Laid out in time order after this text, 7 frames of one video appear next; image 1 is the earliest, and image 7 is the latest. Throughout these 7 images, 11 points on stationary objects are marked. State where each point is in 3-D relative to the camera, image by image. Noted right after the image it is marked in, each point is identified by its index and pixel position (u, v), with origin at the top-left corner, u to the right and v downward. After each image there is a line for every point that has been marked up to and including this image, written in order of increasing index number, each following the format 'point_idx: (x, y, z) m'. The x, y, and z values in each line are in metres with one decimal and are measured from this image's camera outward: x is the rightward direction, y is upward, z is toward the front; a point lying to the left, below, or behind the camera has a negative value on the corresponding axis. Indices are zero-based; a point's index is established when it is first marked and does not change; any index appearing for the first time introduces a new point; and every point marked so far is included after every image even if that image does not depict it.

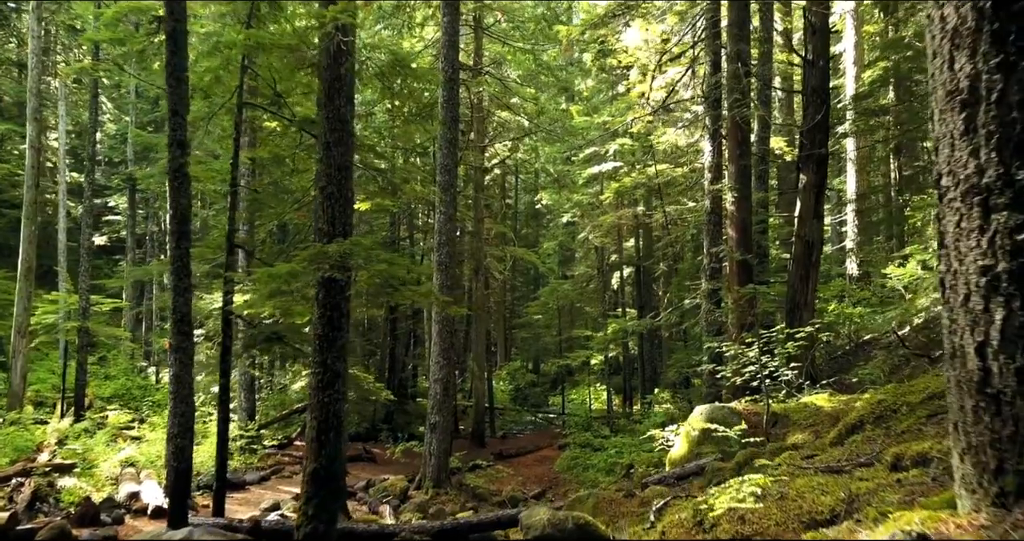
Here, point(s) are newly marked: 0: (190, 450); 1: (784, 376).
0: (-3.3, -1.8, +7.4) m
1: (+3.2, -1.2, +8.5) m
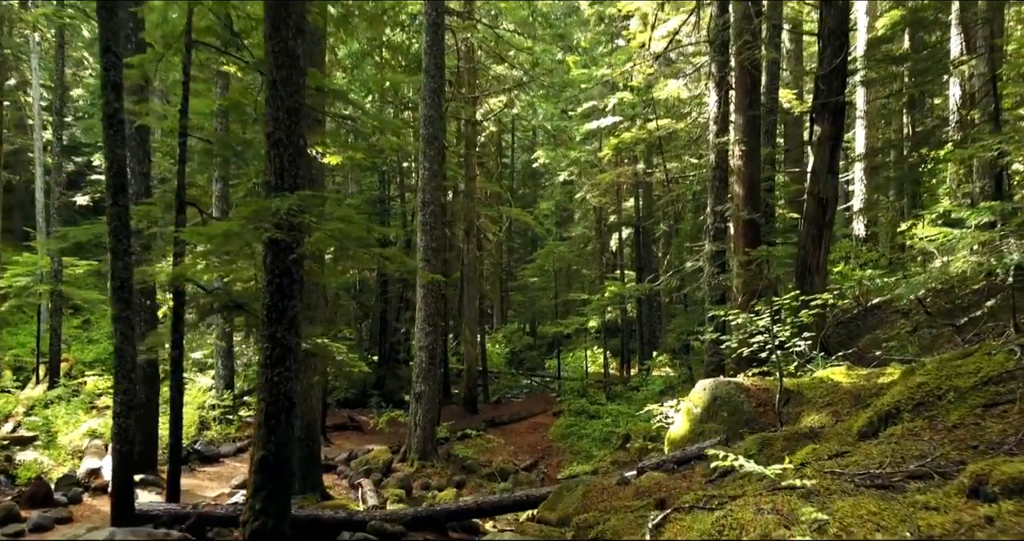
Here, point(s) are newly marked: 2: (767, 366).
0: (-3.5, -1.5, +6.7) m
1: (+3.0, -0.8, +7.7) m
2: (+2.7, -1.0, +7.7) m
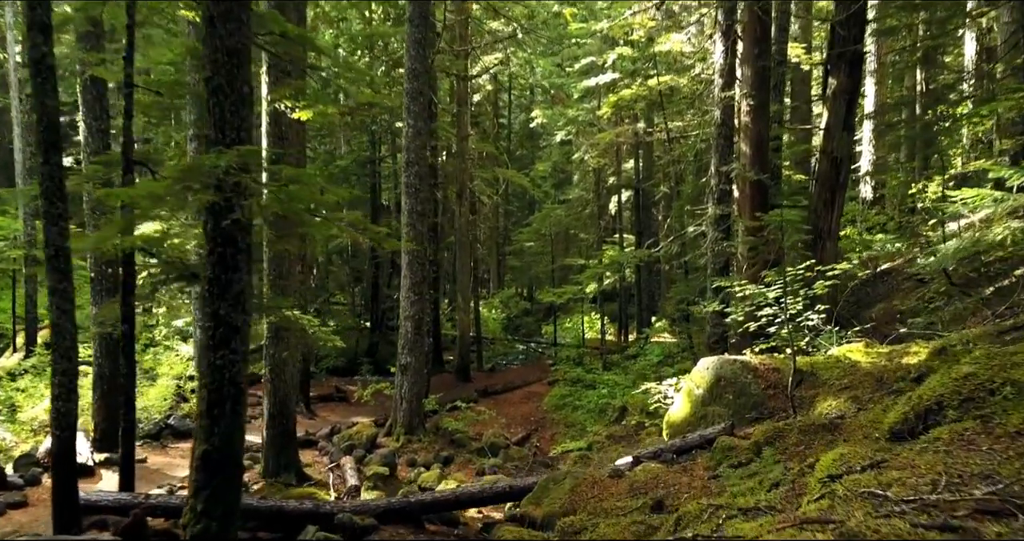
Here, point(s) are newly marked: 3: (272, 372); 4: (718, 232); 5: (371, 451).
0: (-3.6, -1.2, +6.0) m
1: (+2.8, -0.5, +7.0) m
2: (+2.5, -0.7, +7.0) m
3: (-2.9, -1.2, +8.9) m
4: (+3.0, +0.5, +10.4) m
5: (-2.1, -2.7, +11.0) m
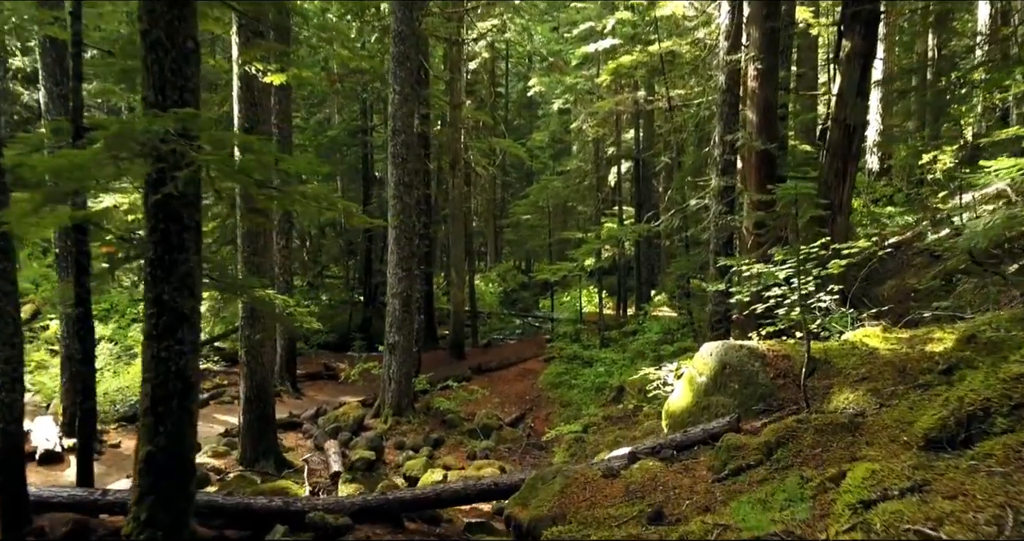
0: (-3.7, -1.0, +5.5) m
1: (+2.7, -0.3, +6.5) m
2: (+2.4, -0.5, +6.5) m
3: (-3.0, -1.0, +8.3) m
4: (+2.9, +0.9, +9.9) m
5: (-2.3, -2.4, +10.6) m
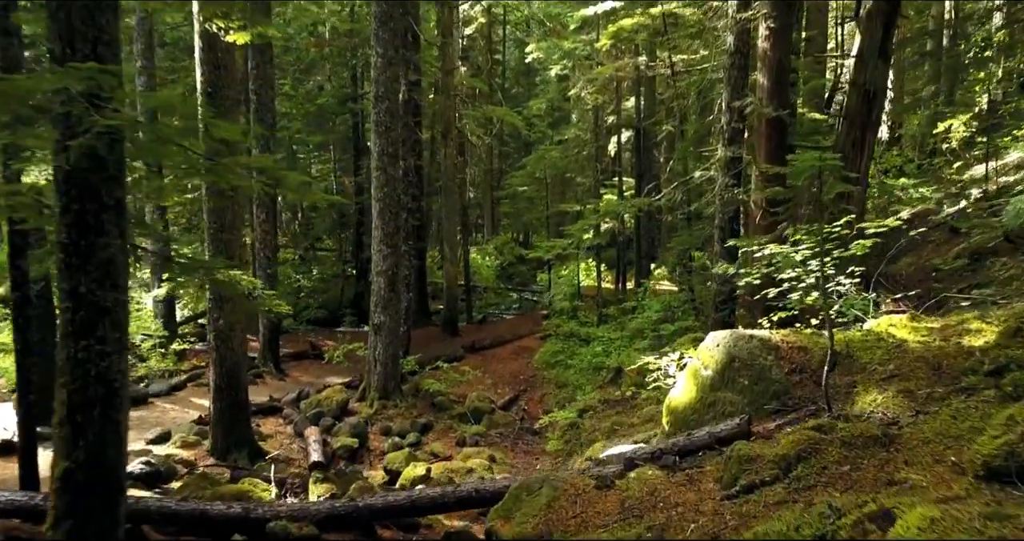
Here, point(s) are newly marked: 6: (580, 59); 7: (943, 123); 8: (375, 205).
0: (-3.8, -0.9, +4.9) m
1: (+2.6, -0.1, +5.9) m
2: (+2.3, -0.3, +5.9) m
3: (-3.1, -0.7, +7.7) m
4: (+2.7, +1.2, +9.2) m
5: (-2.4, -2.1, +10.0) m
6: (+1.8, +5.5, +19.0) m
7: (+8.1, +2.8, +13.7) m
8: (-2.0, +1.0, +10.7) m
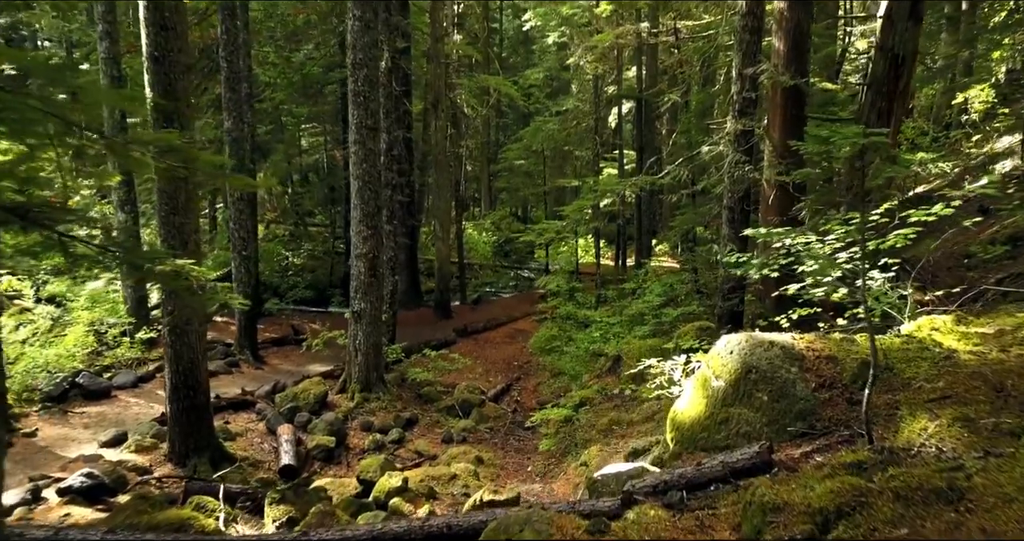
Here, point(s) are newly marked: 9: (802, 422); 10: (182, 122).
0: (-4.0, -0.9, +4.2) m
1: (+2.5, -0.1, +5.1) m
2: (+2.2, -0.3, +5.1) m
3: (-3.3, -0.6, +7.0) m
4: (+2.6, +1.3, +8.3) m
5: (-2.5, -1.9, +9.3) m
6: (+1.7, +6.1, +18.0) m
7: (+8.0, +3.1, +12.8) m
8: (-2.1, +1.2, +9.8) m
9: (+1.7, -0.9, +4.2) m
10: (-3.1, +1.4, +6.9) m
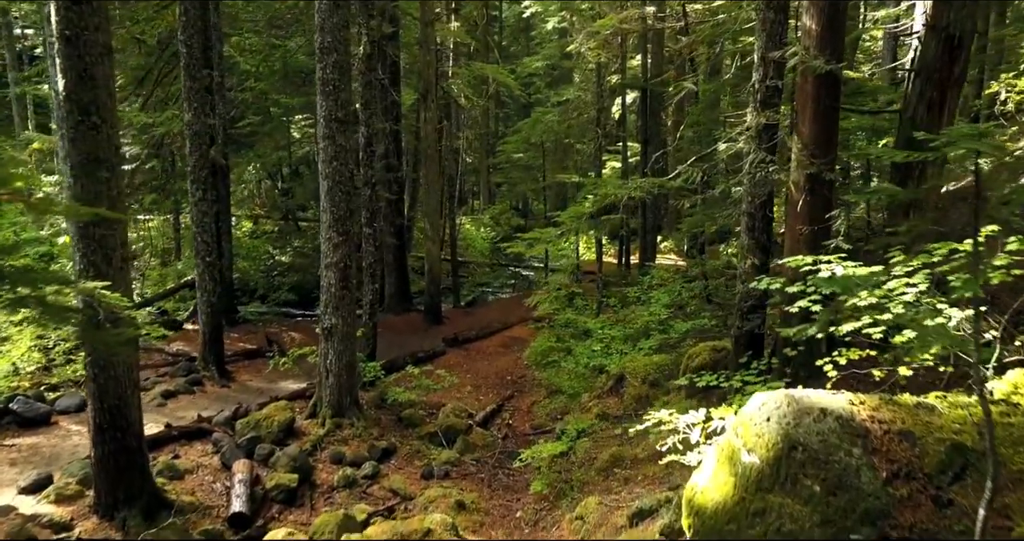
0: (-4.1, -1.1, +3.1) m
1: (+2.3, -0.3, +4.0) m
2: (+2.0, -0.5, +4.0) m
3: (-3.4, -0.8, +5.9) m
4: (+2.5, +1.2, +7.2) m
5: (-2.6, -2.0, +8.3) m
6: (+1.6, +6.0, +16.8) m
7: (+7.9, +3.0, +11.6) m
8: (-2.3, +1.0, +8.7) m
9: (+1.5, -1.1, +3.1) m
10: (-3.3, +1.3, +5.8) m
